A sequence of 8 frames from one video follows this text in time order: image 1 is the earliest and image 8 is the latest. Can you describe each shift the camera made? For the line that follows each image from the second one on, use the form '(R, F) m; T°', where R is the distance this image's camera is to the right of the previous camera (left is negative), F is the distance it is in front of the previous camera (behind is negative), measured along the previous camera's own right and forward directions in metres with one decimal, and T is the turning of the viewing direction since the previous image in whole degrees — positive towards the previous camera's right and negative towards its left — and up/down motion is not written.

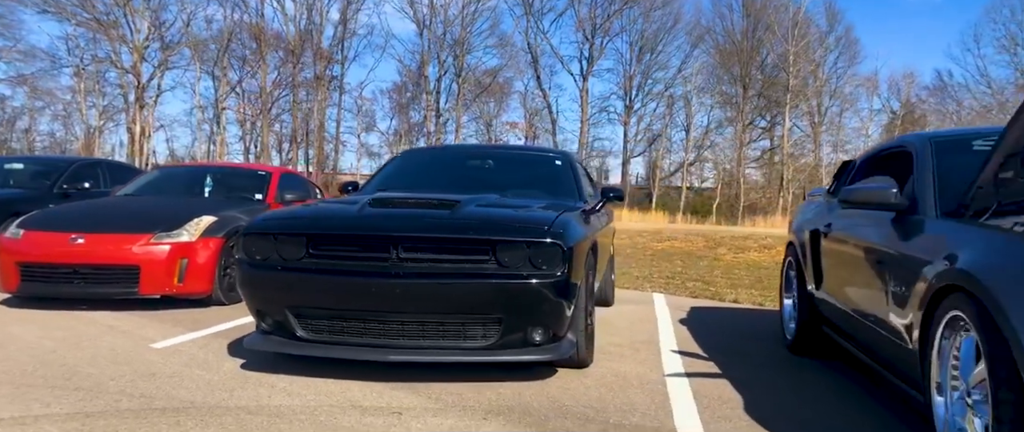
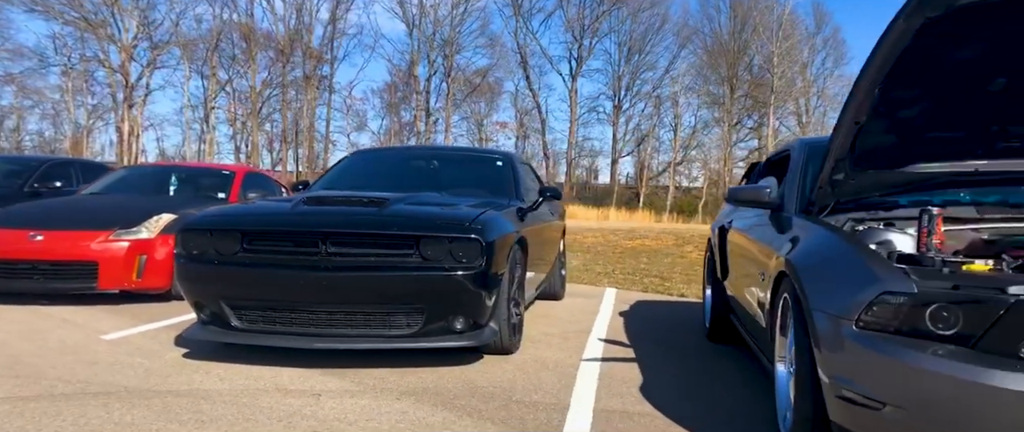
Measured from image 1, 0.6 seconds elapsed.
(+0.3, -0.3) m; +2°
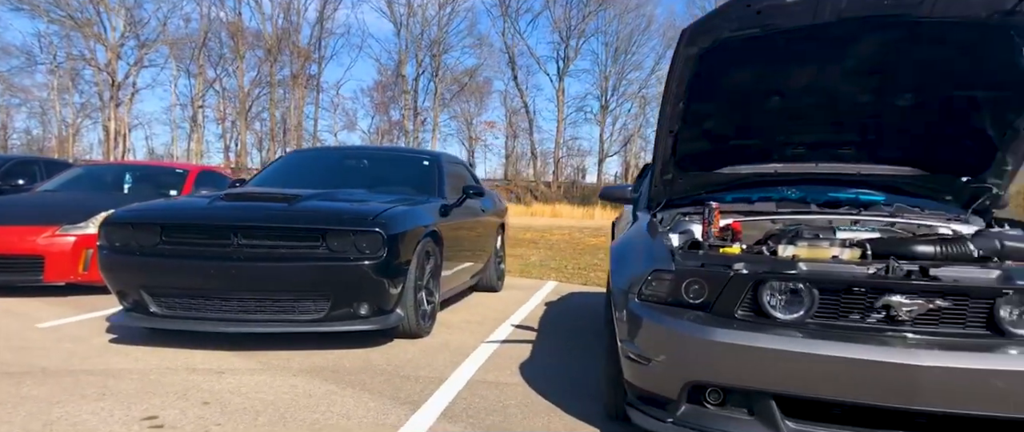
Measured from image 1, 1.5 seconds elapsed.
(+0.5, -0.4) m; +3°
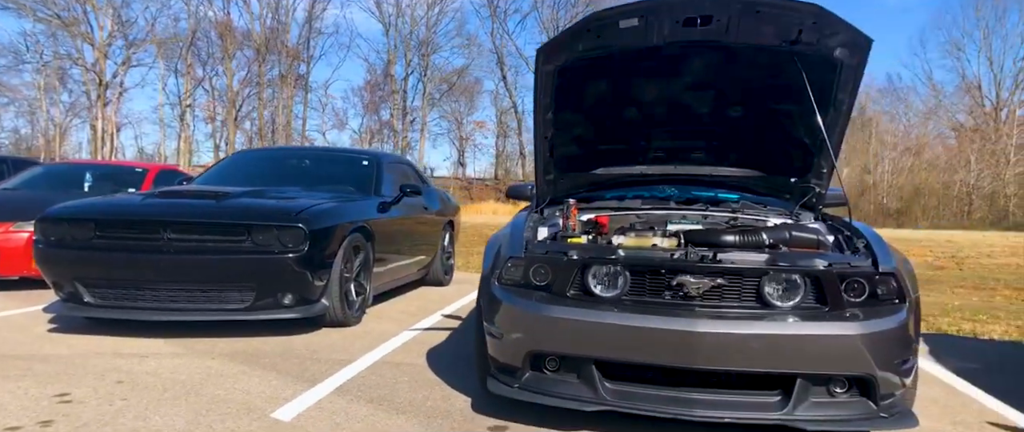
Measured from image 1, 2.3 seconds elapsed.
(+0.4, -0.4) m; +3°
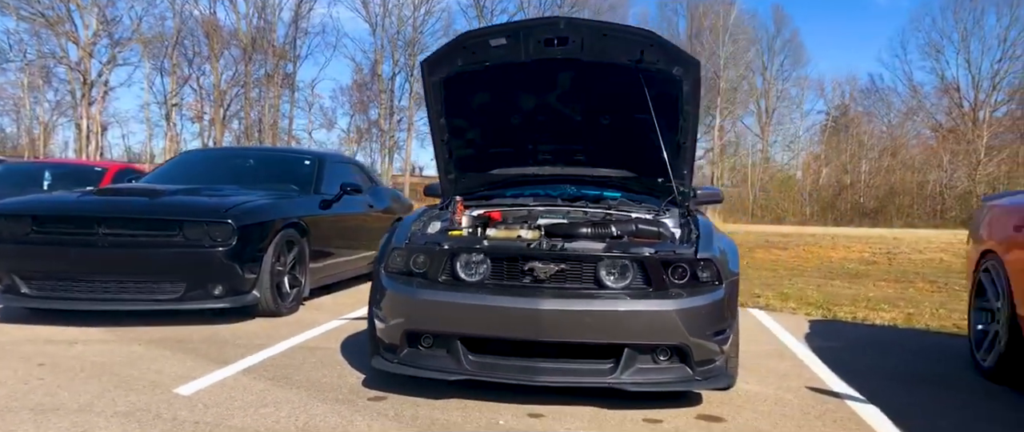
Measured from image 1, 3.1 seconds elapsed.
(+0.4, -0.3) m; +3°
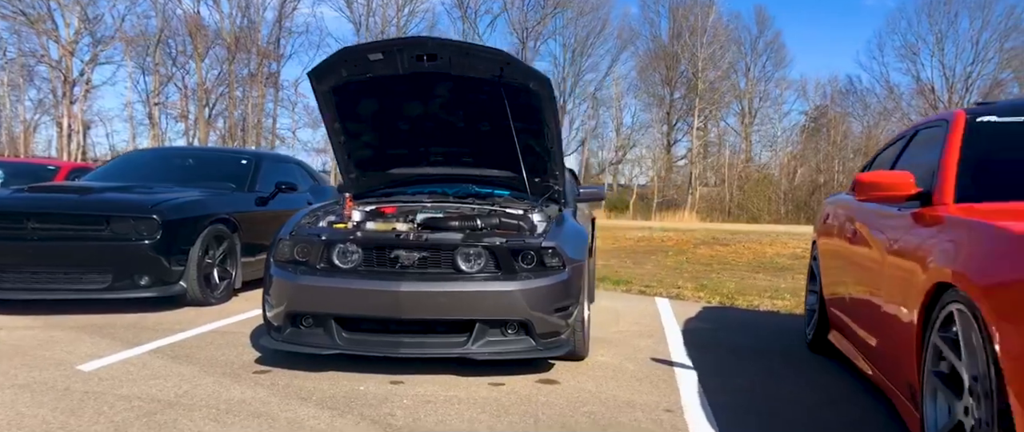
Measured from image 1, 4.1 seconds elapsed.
(+0.5, -0.4) m; +3°
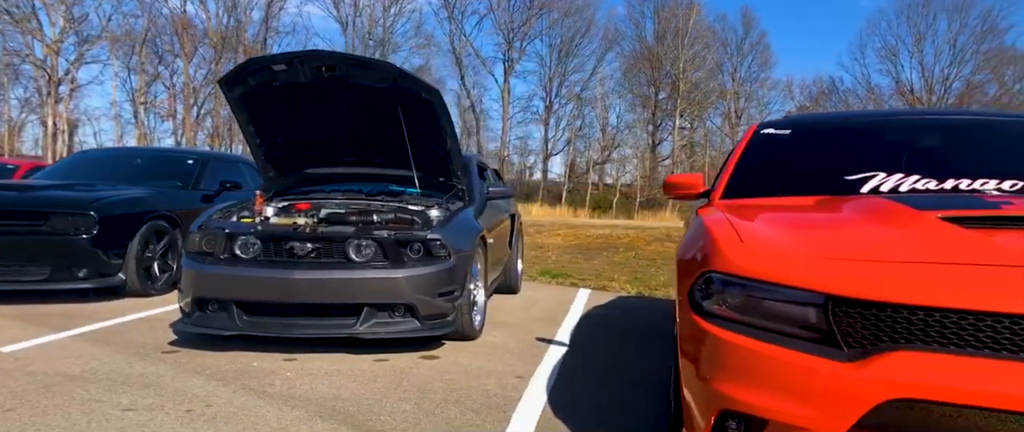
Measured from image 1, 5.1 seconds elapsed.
(+0.5, -0.4) m; +2°
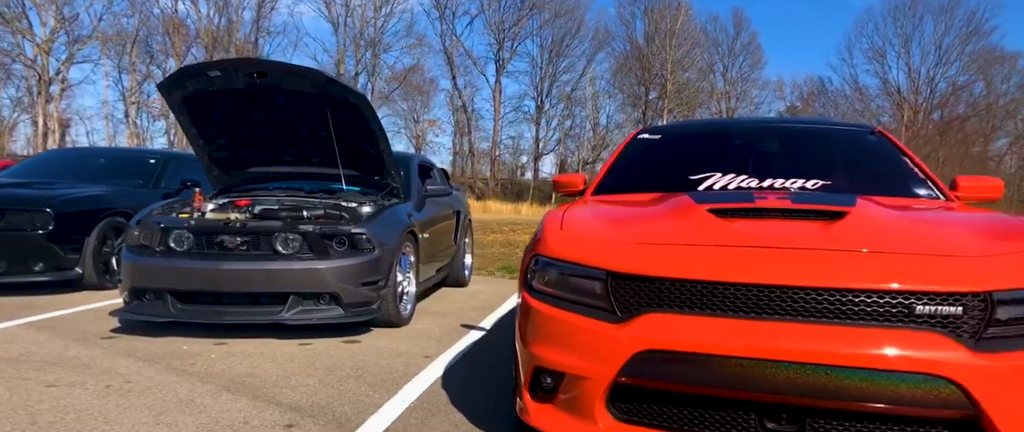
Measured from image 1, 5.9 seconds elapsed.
(+0.4, -0.3) m; +2°
